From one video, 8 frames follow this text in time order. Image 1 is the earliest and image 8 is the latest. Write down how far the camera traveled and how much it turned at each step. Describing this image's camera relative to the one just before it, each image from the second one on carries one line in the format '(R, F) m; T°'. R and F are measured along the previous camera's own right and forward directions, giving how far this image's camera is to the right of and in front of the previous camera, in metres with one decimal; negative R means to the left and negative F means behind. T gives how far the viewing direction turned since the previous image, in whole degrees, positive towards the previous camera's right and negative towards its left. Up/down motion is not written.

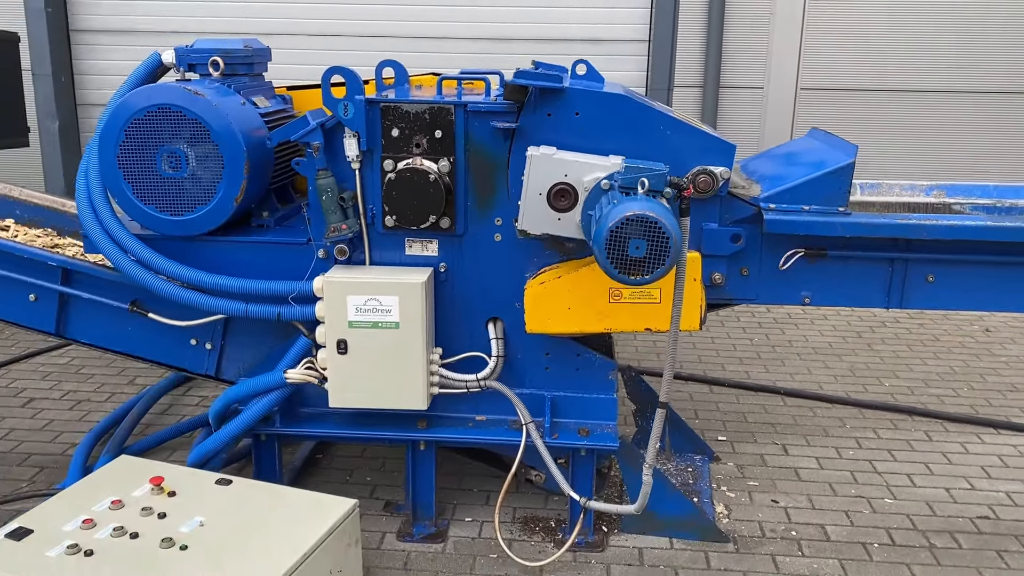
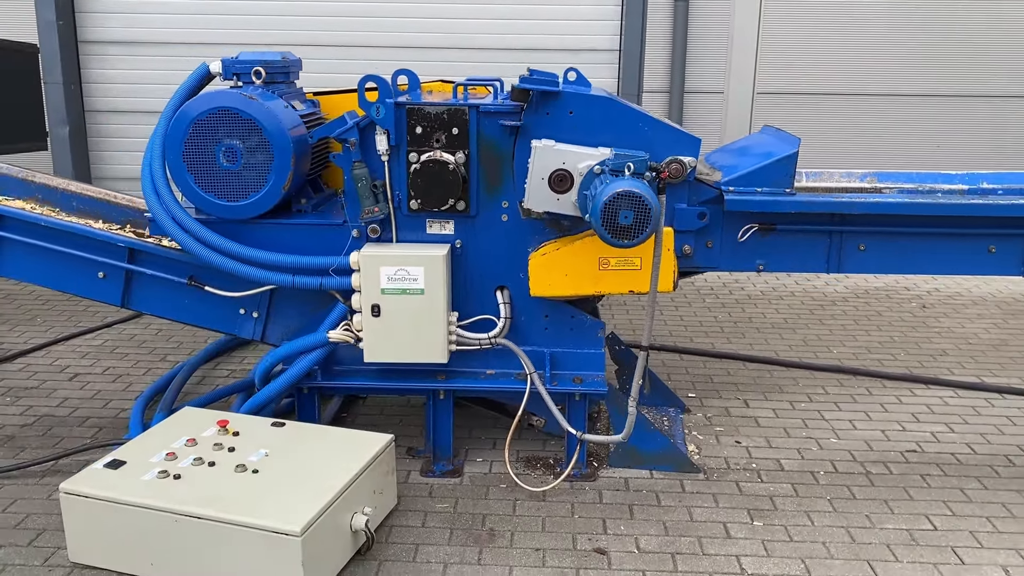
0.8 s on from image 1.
(-0.1, -0.5) m; +2°
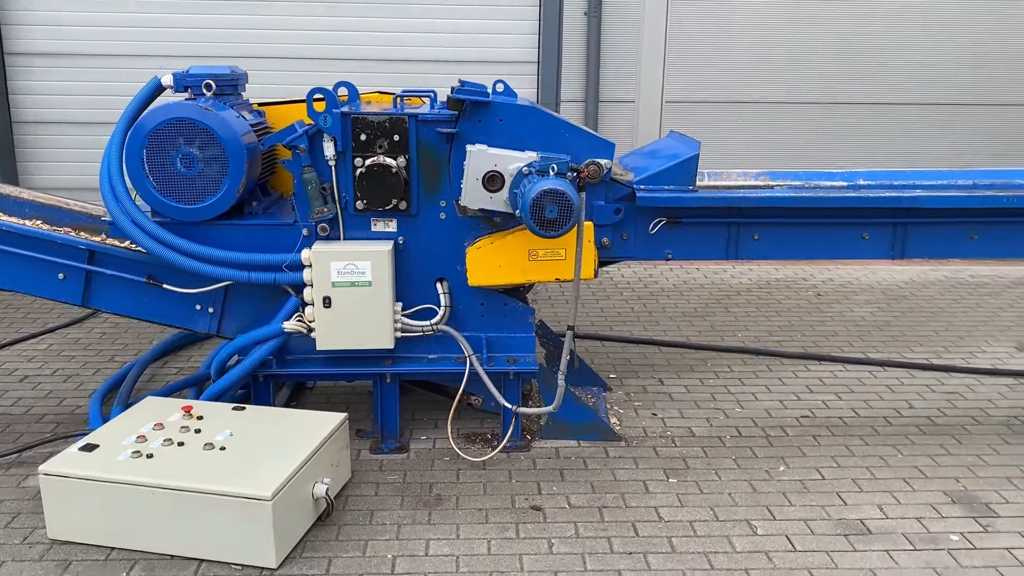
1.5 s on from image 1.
(-0.1, -0.4) m; +5°
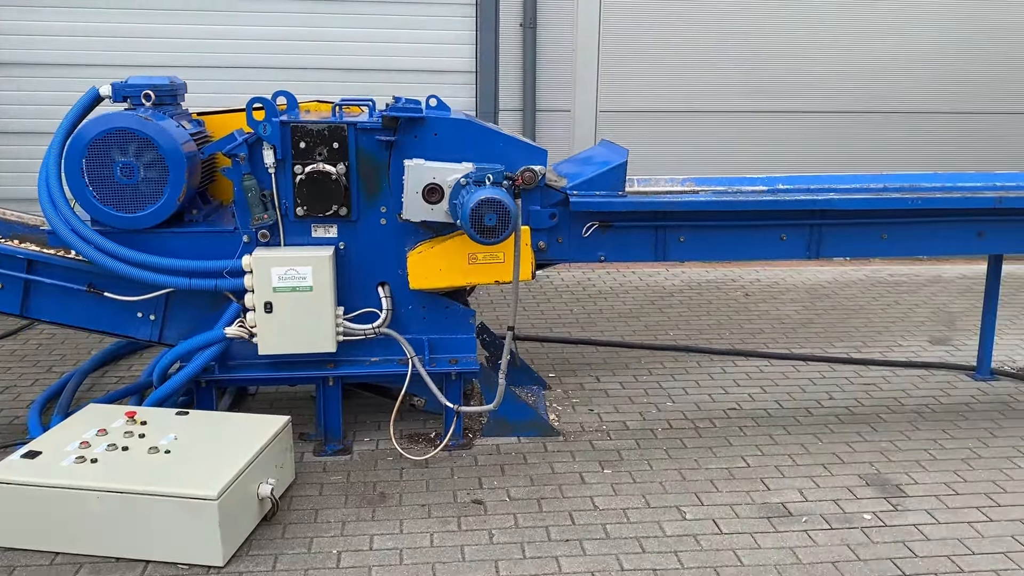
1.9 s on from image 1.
(0.0, -0.1) m; +4°
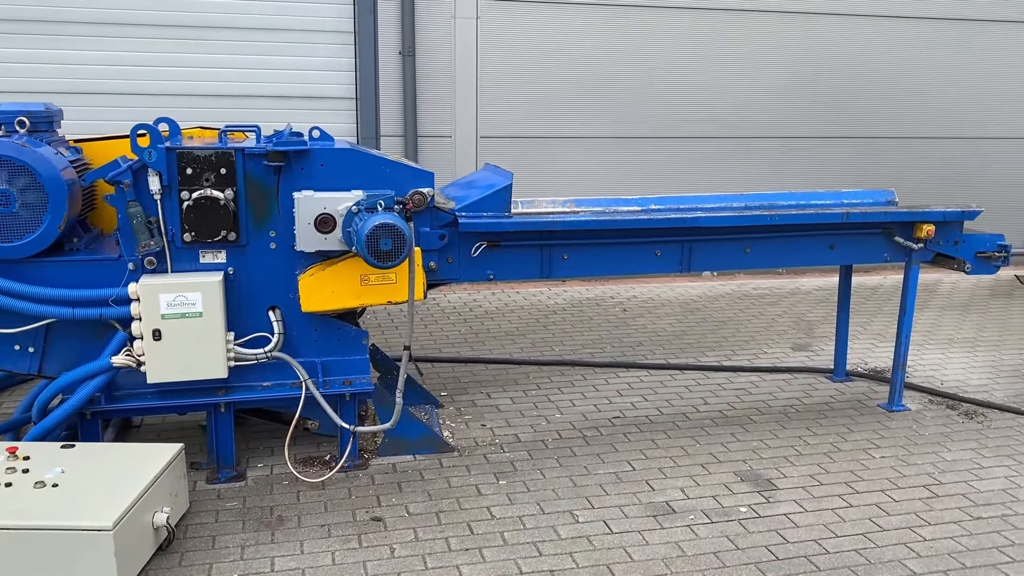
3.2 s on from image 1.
(-0.1, -0.1) m; +8°
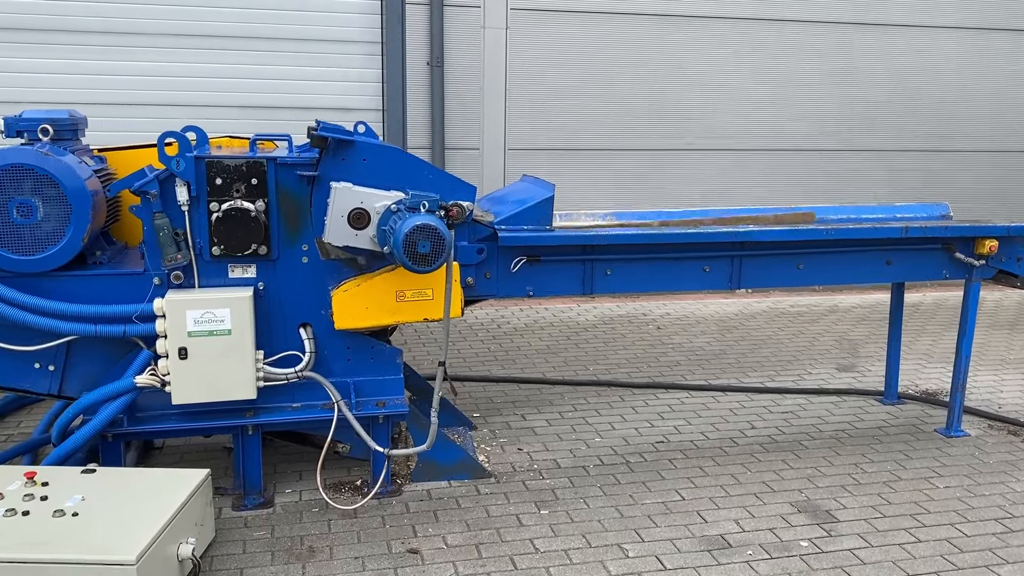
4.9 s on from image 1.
(-0.1, +0.2) m; -1°
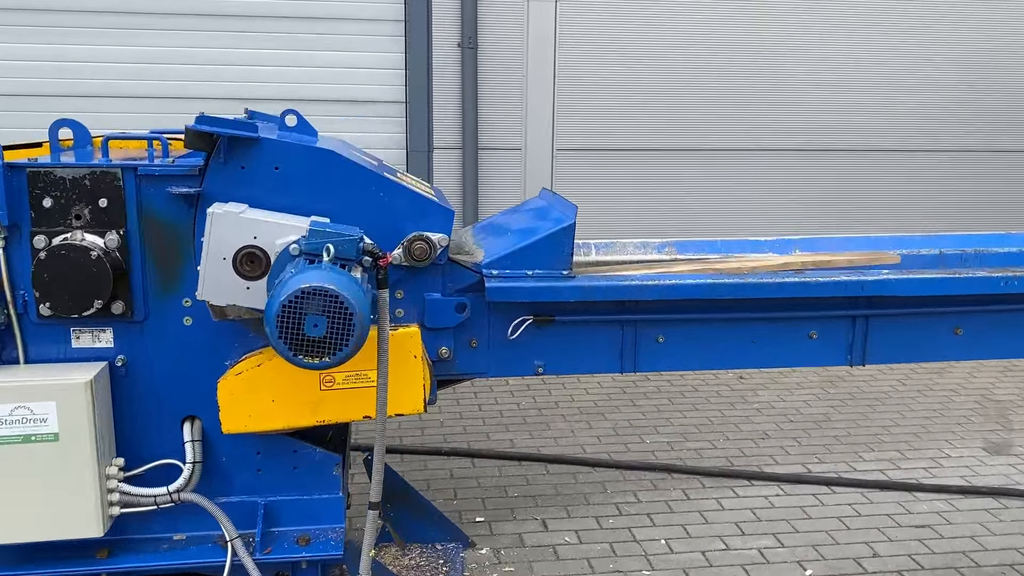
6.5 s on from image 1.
(+0.2, +1.3) m; -5°
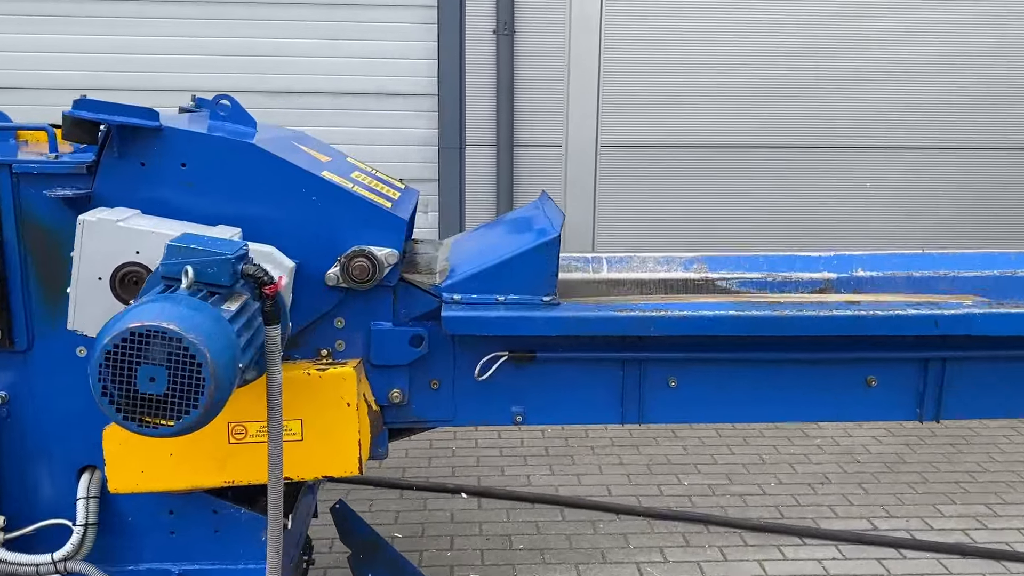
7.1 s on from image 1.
(+0.2, +0.5) m; -5°
